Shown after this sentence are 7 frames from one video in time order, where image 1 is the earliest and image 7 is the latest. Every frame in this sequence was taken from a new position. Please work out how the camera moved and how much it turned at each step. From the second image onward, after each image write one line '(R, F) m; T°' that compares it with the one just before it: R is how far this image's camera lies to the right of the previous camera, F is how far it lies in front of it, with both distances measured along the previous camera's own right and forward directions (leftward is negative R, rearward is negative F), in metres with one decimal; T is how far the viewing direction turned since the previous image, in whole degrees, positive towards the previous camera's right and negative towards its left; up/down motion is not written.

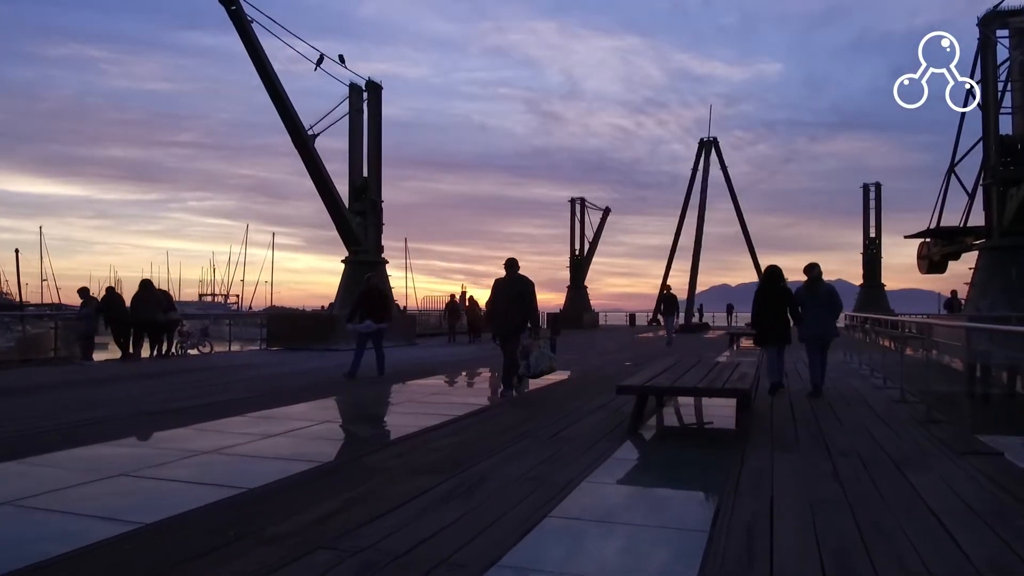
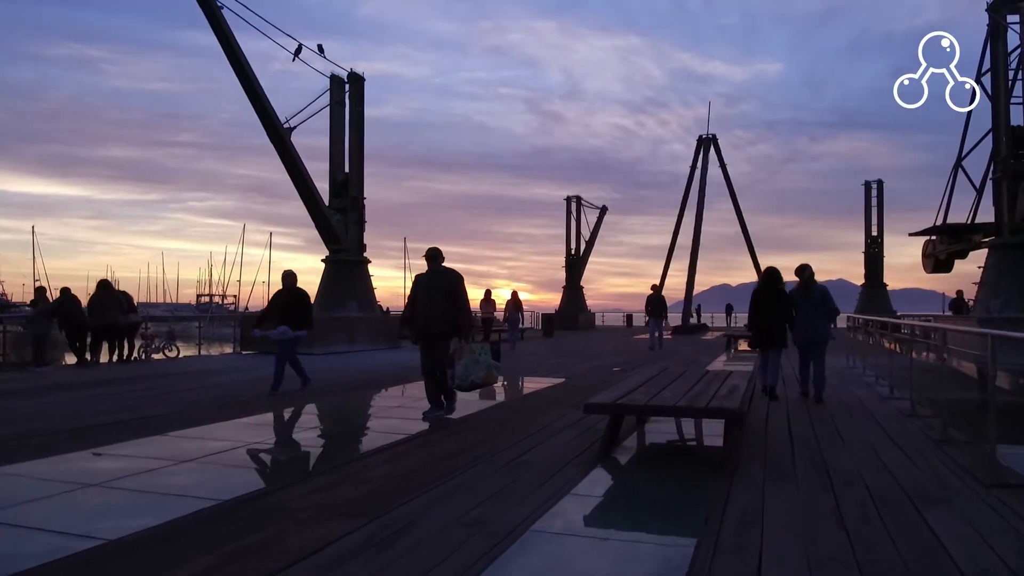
(+0.3, +0.9) m; 0°
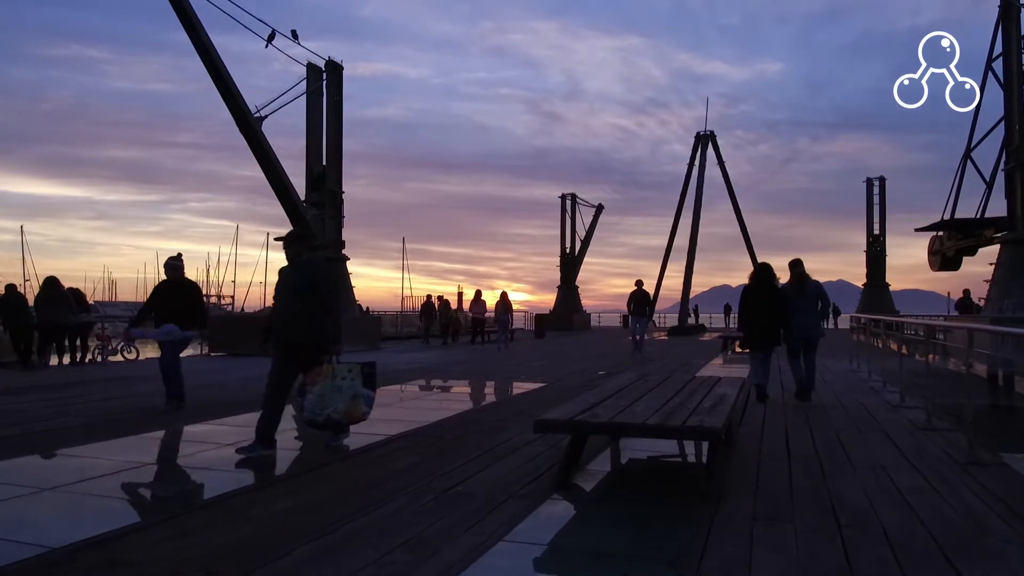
(+0.4, +1.0) m; 0°
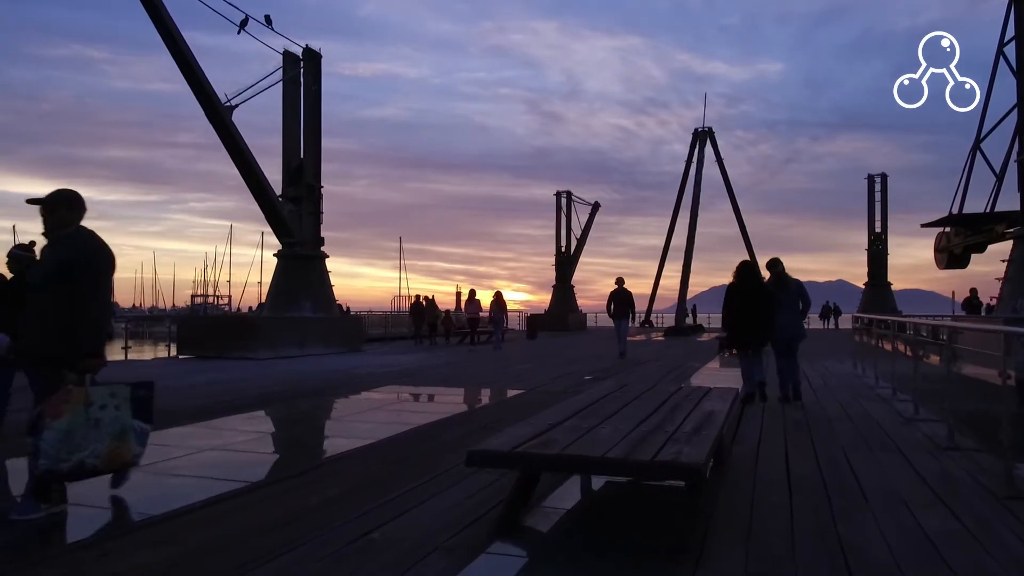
(+0.3, +0.9) m; 0°
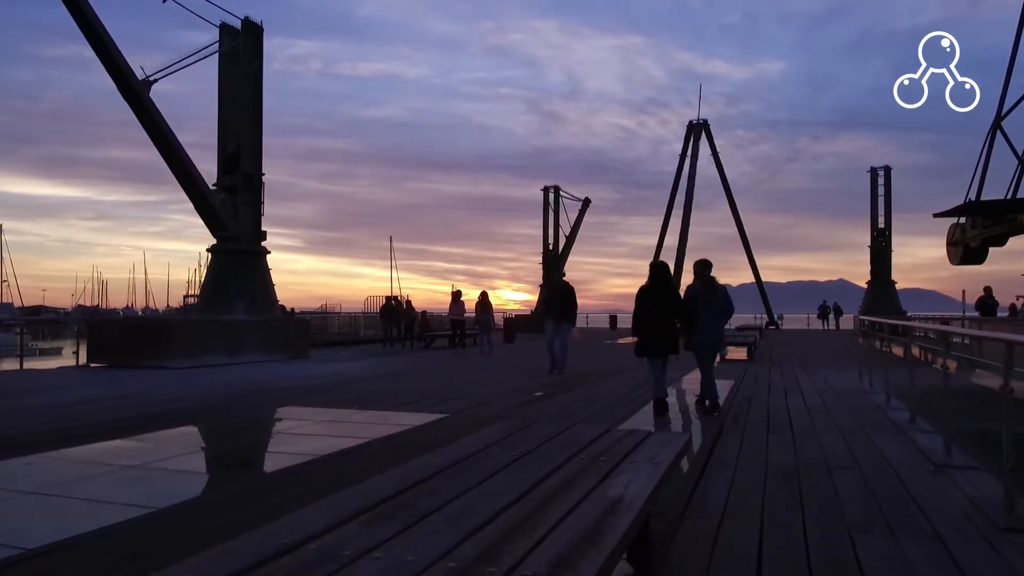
(+0.8, +2.0) m; 0°
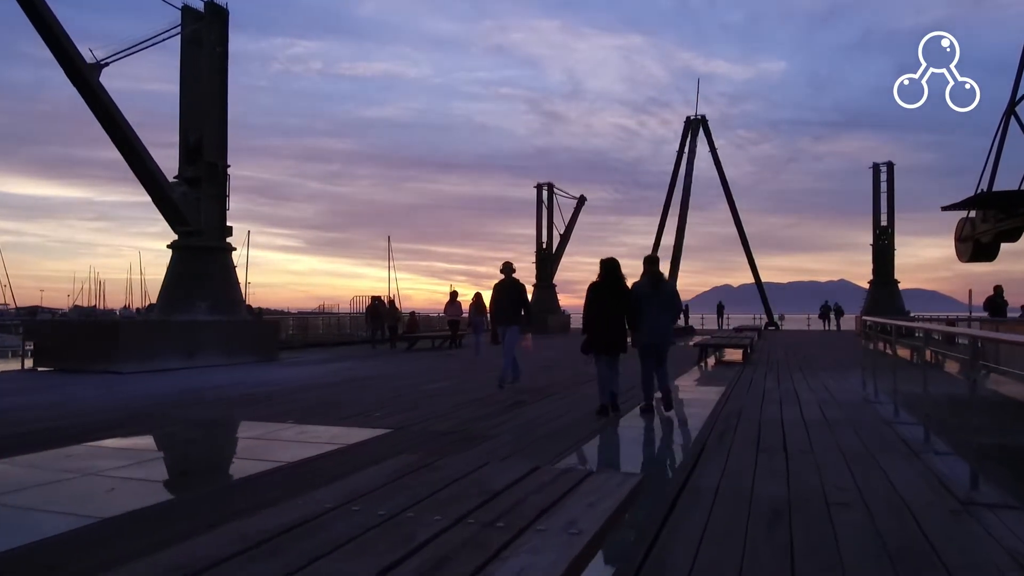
(+0.4, +1.0) m; 0°
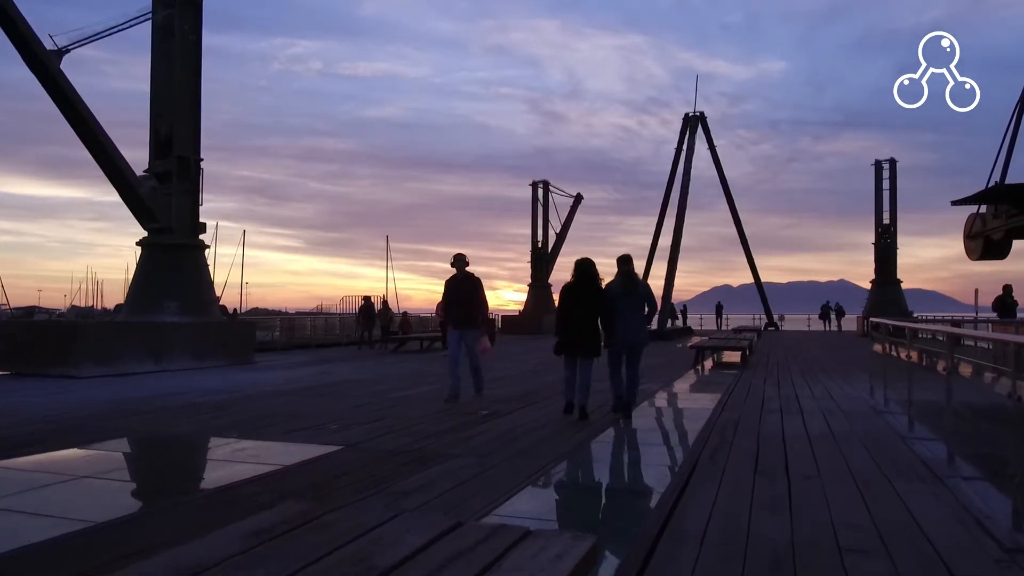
(+0.2, +0.8) m; 0°
